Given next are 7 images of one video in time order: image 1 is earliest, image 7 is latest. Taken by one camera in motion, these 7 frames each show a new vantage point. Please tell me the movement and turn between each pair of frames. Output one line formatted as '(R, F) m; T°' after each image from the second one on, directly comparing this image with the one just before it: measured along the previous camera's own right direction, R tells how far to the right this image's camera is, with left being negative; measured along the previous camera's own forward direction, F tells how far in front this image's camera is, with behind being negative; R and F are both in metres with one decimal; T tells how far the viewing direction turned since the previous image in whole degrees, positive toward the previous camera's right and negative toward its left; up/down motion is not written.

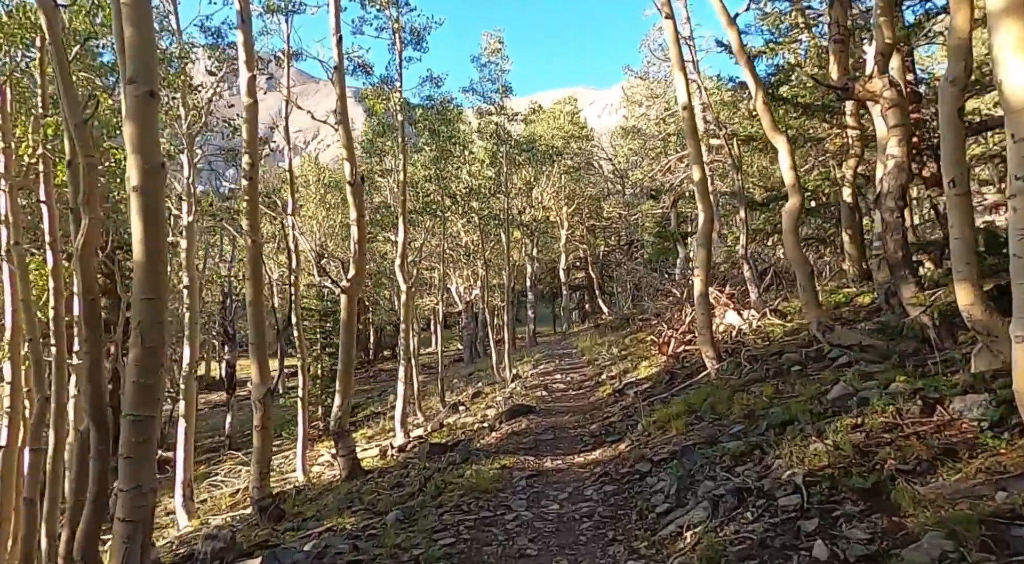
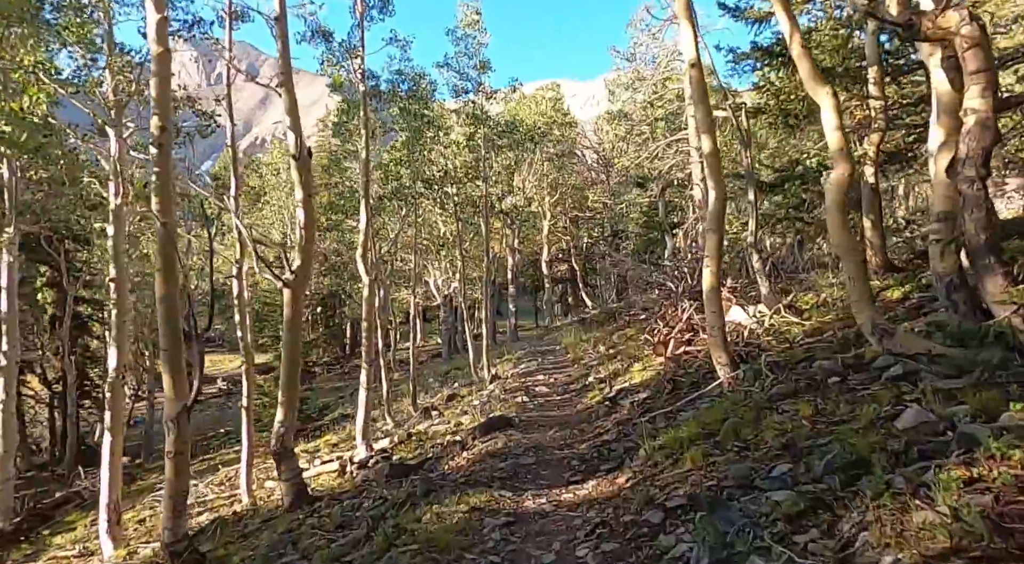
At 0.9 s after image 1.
(+0.1, +1.7) m; +1°
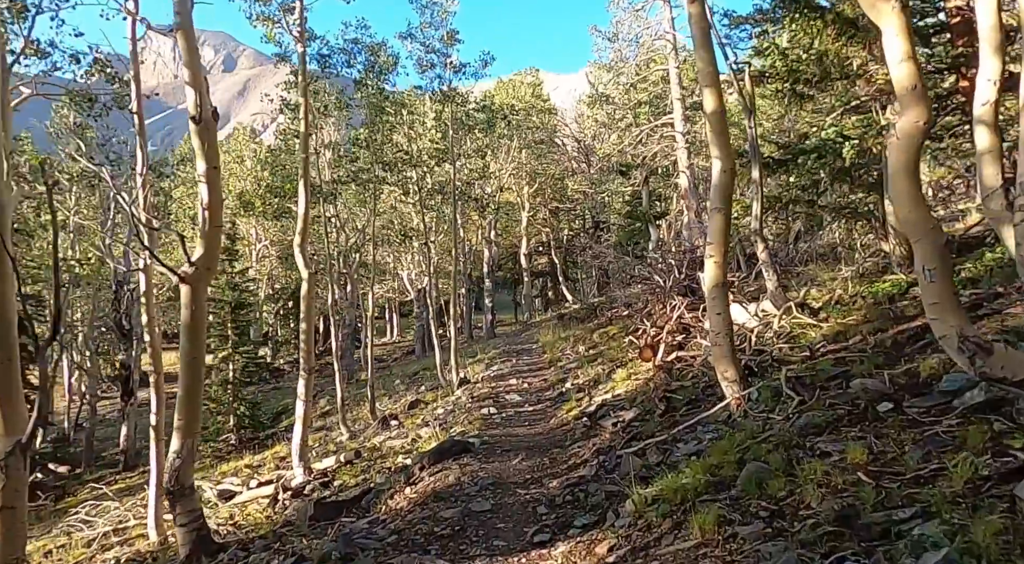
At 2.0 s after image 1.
(+0.2, +1.8) m; +1°
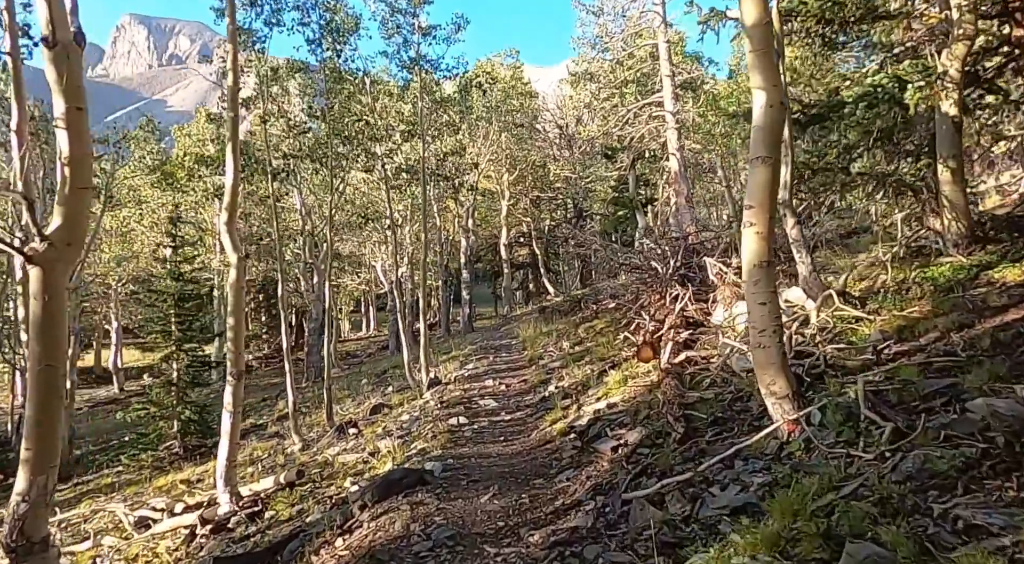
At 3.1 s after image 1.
(+0.1, +1.9) m; +1°
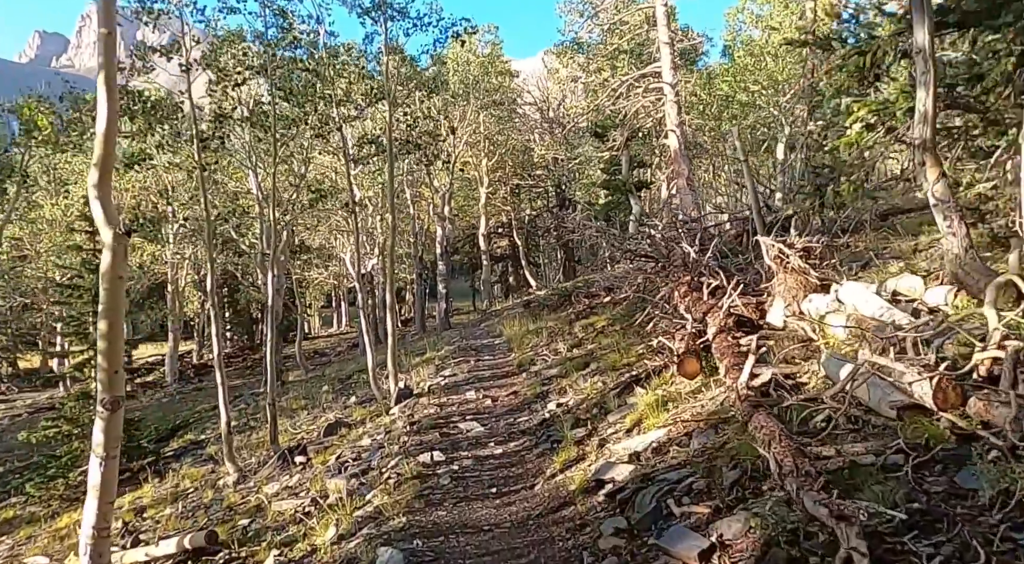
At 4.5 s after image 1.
(-0.1, +2.7) m; +2°
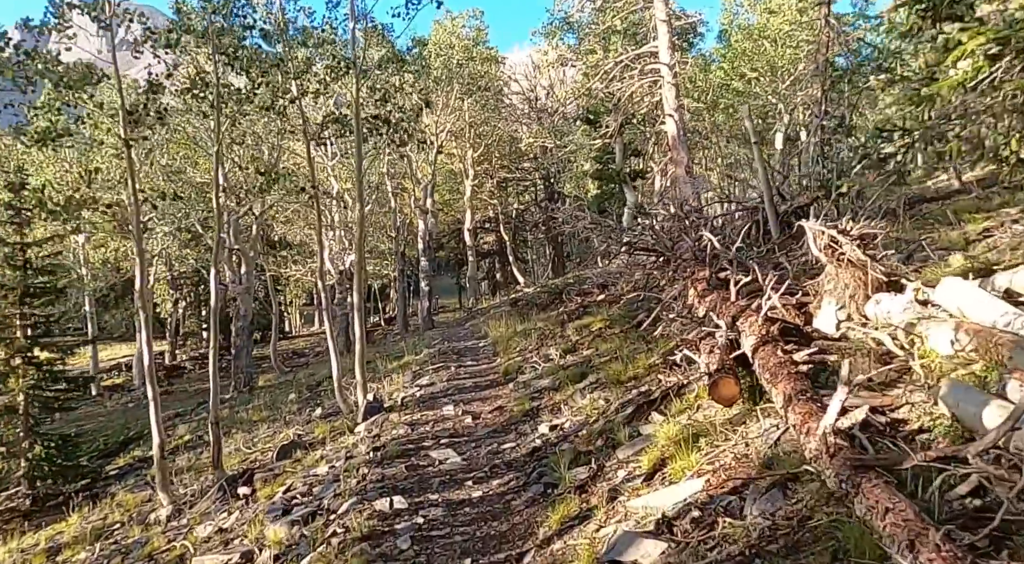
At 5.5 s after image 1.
(0.0, +1.7) m; +1°
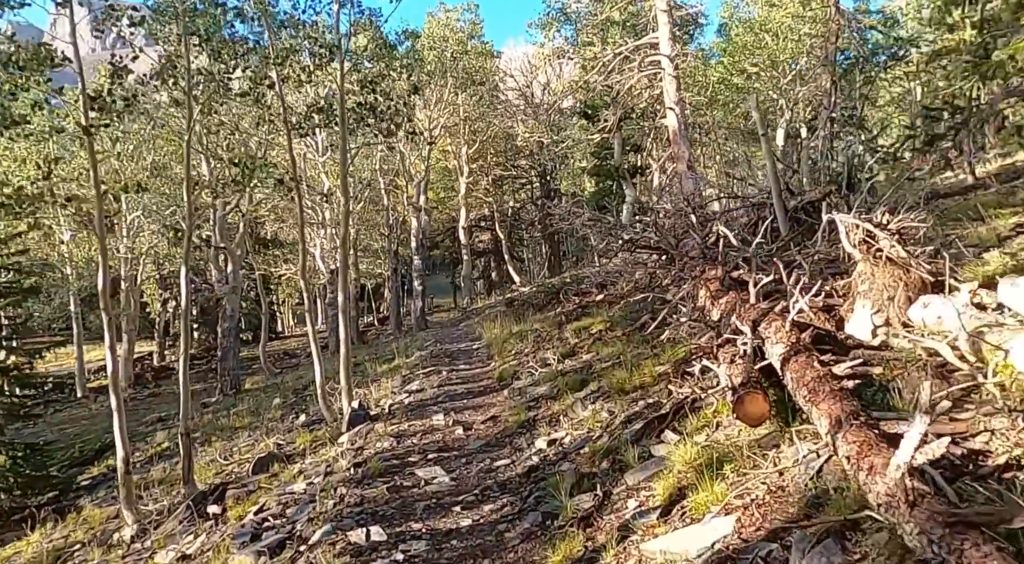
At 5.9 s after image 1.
(0.0, +0.7) m; 0°
